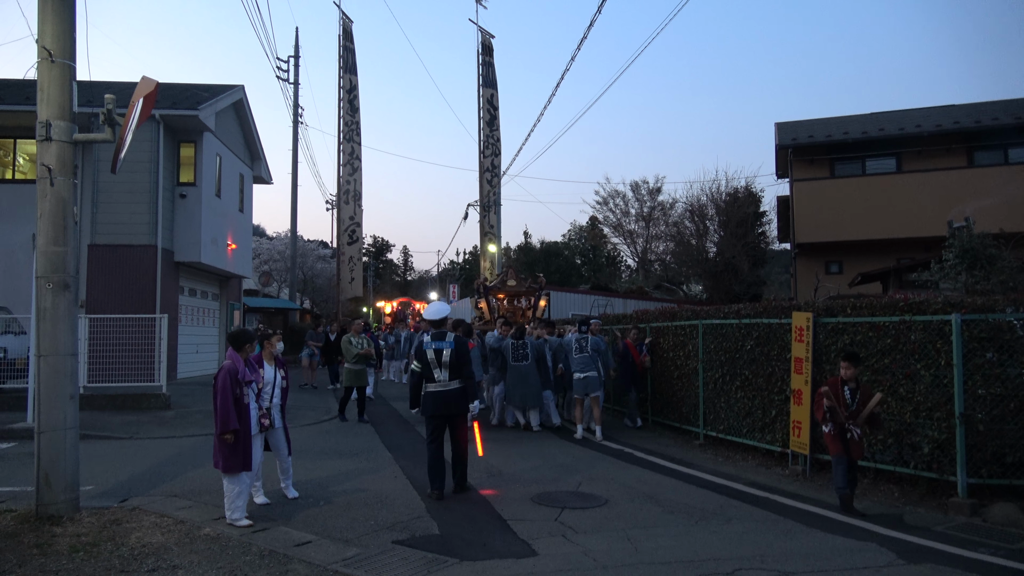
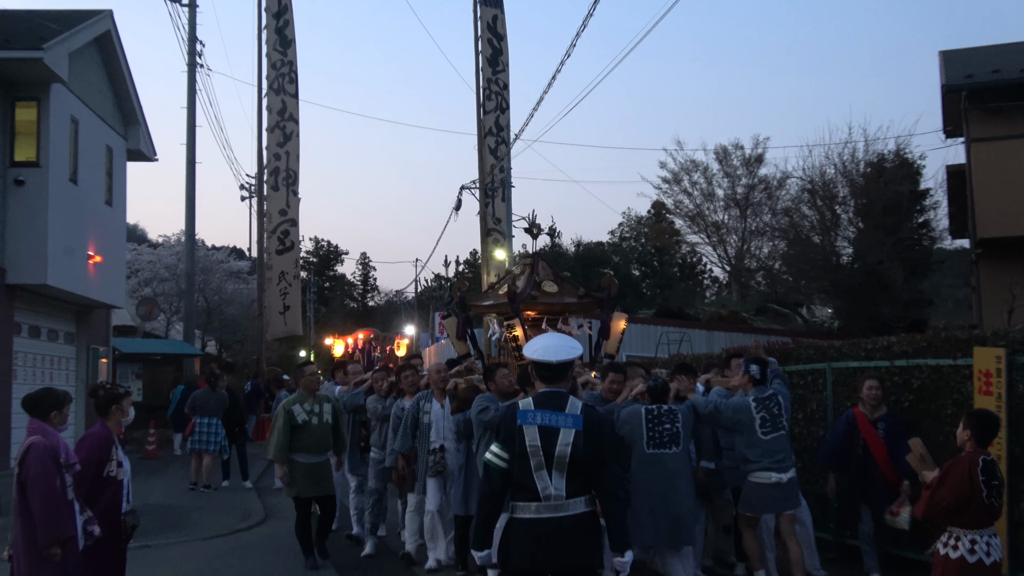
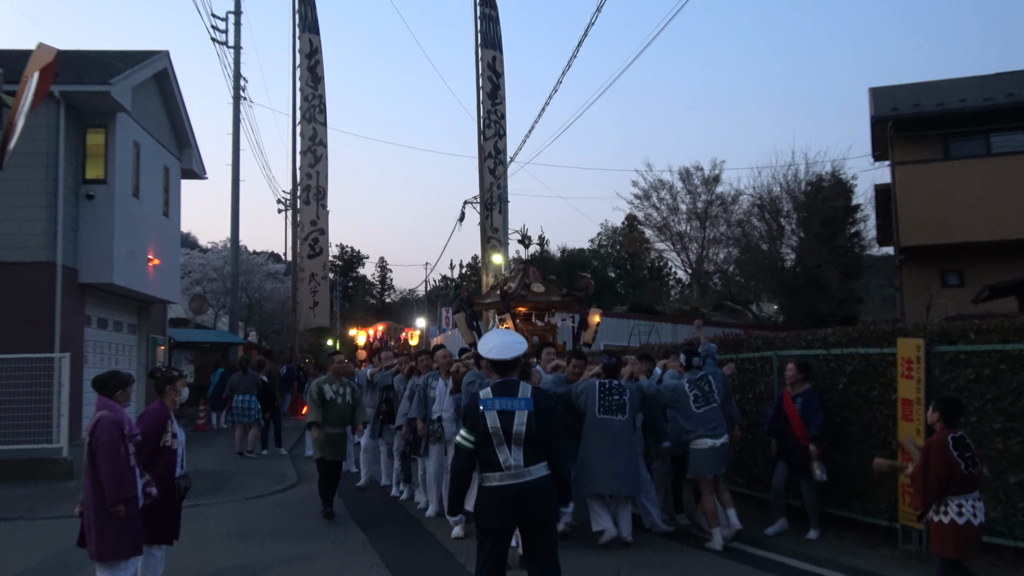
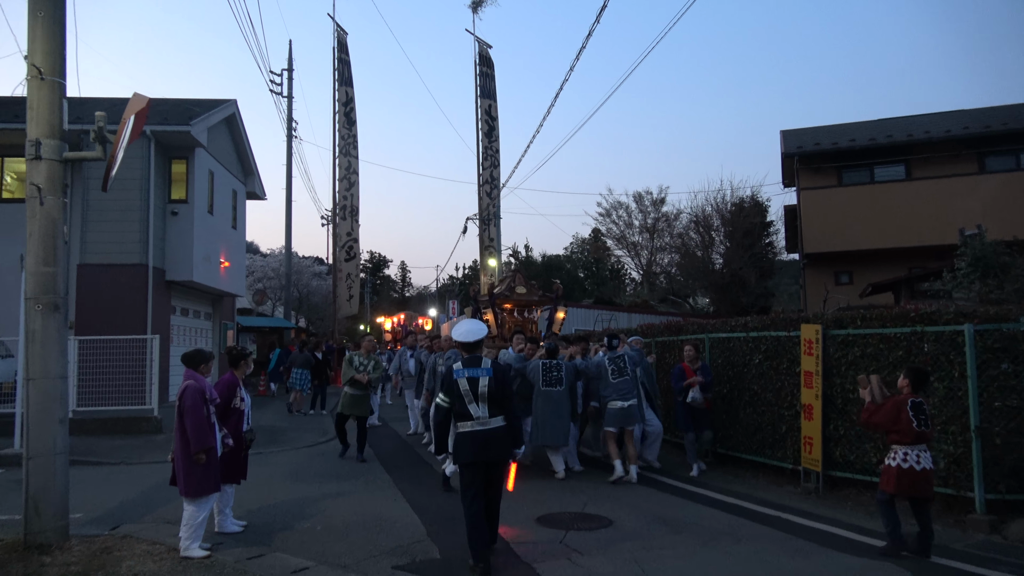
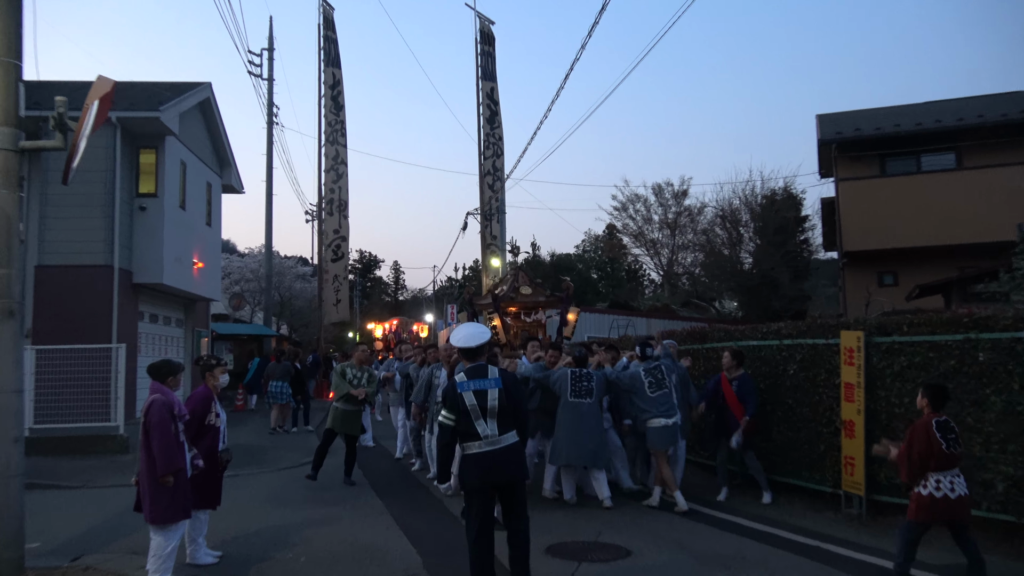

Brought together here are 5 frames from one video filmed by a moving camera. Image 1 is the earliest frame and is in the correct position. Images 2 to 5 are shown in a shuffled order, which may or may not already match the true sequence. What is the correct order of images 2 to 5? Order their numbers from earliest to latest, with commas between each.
4, 5, 3, 2
